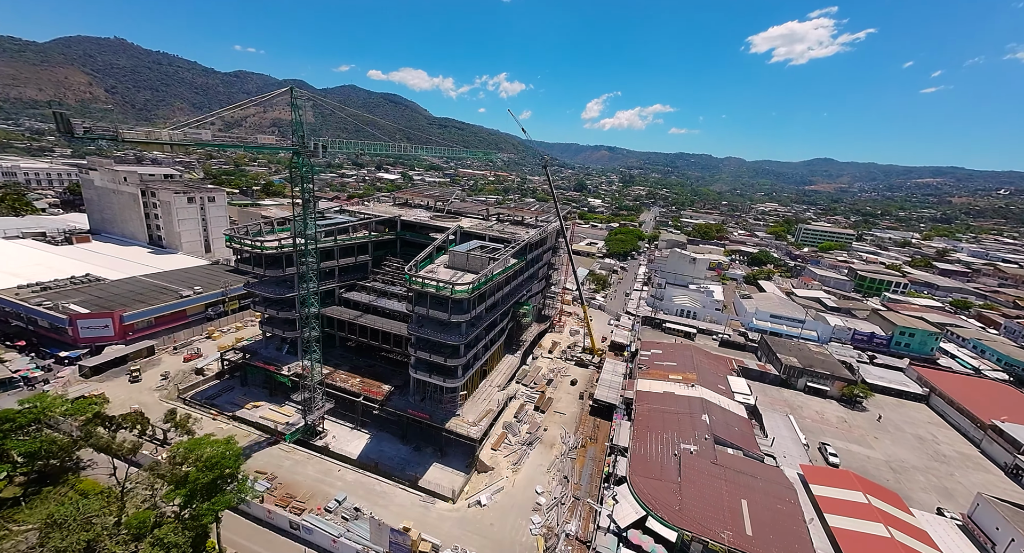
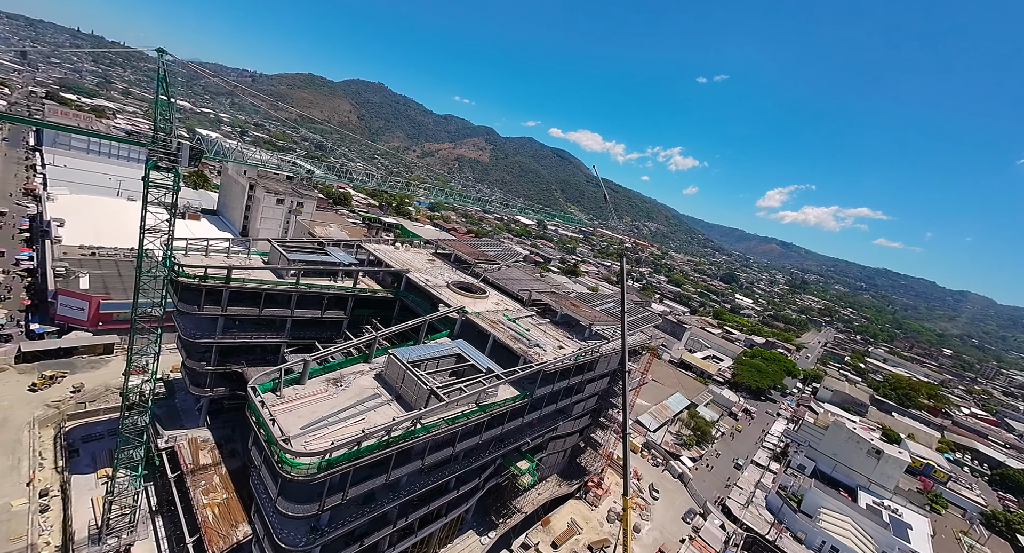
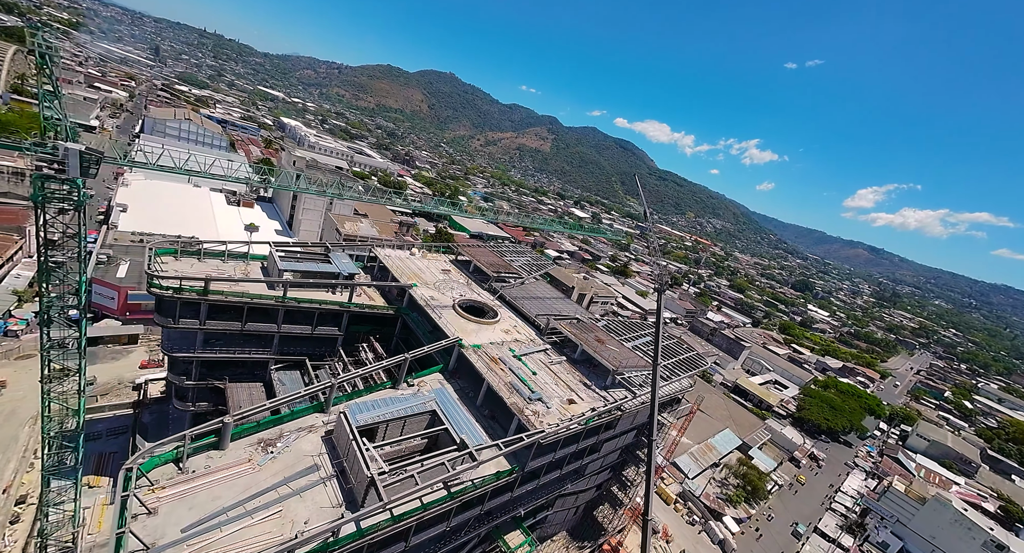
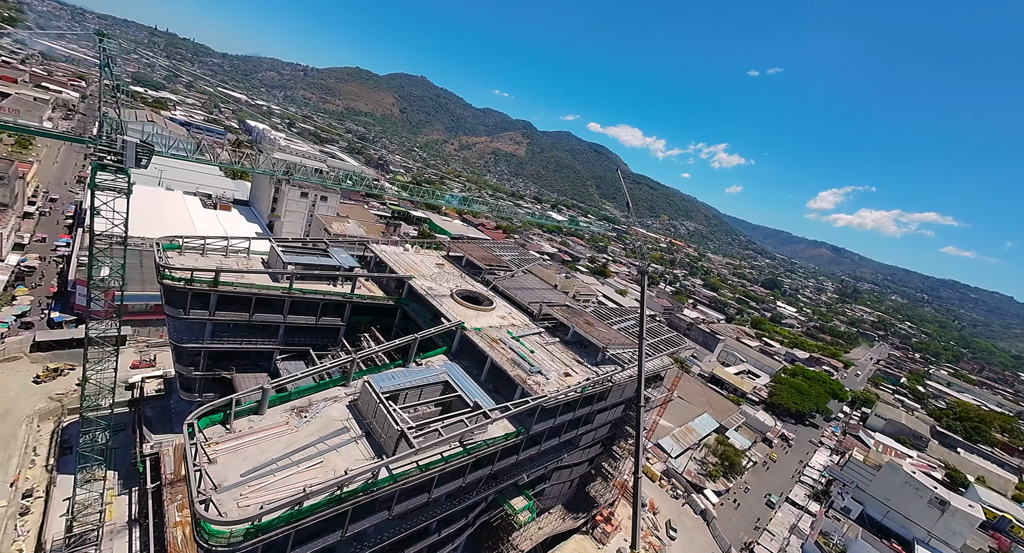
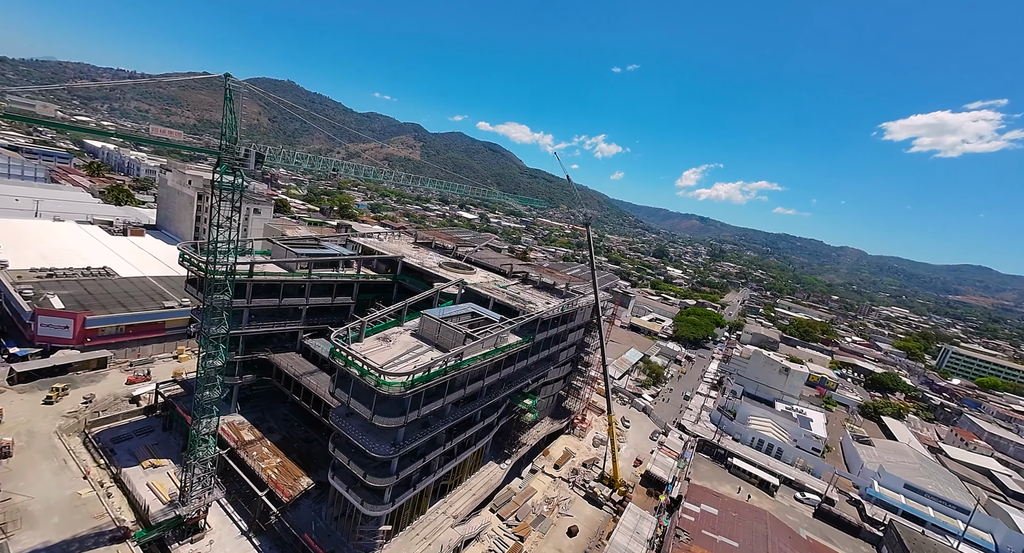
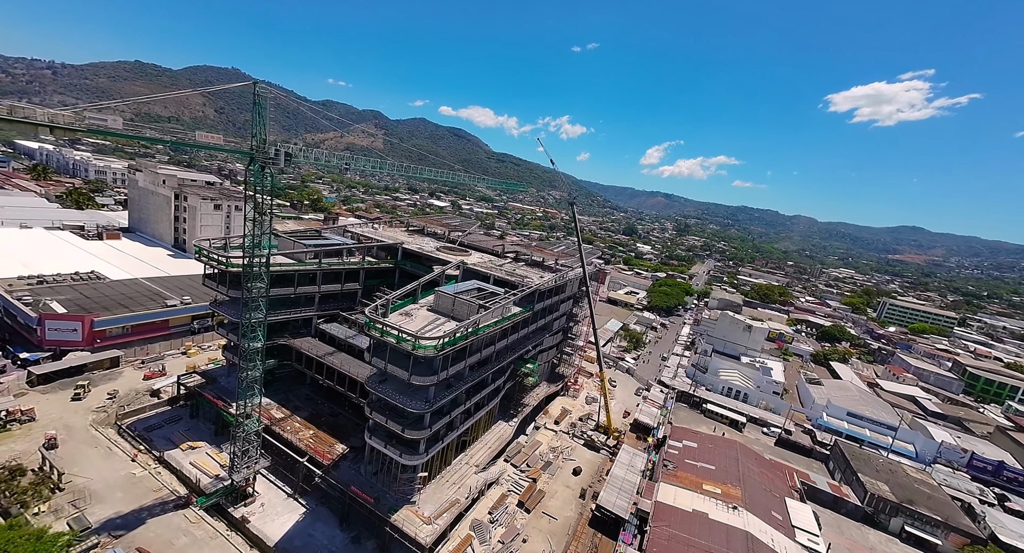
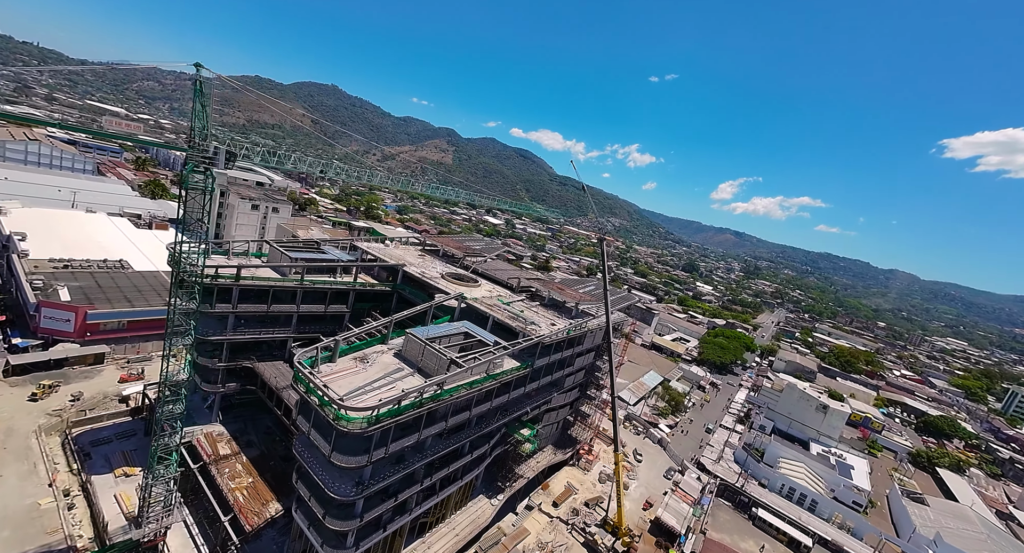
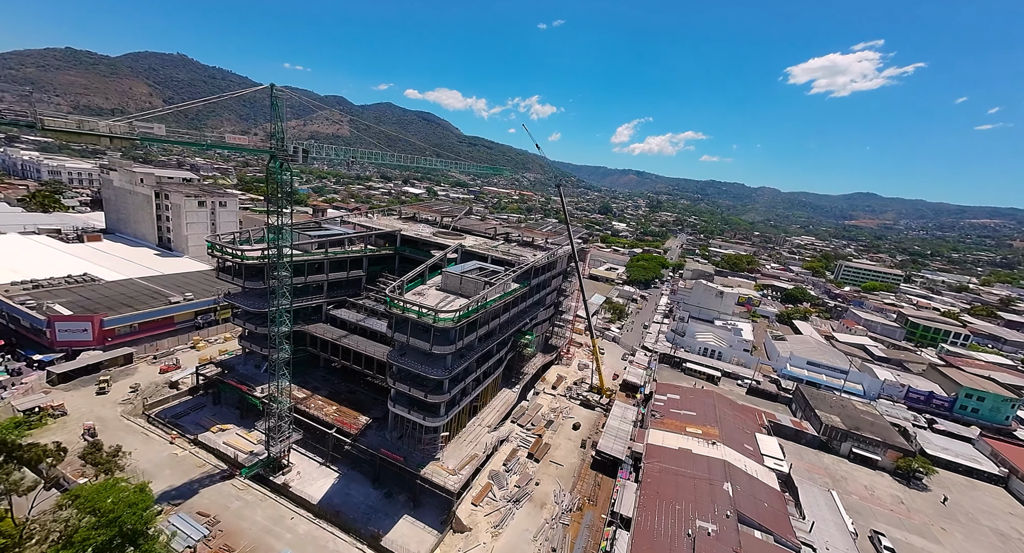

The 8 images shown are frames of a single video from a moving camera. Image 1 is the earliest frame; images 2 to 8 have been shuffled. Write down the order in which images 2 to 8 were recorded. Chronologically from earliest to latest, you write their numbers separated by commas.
8, 6, 5, 7, 2, 4, 3
